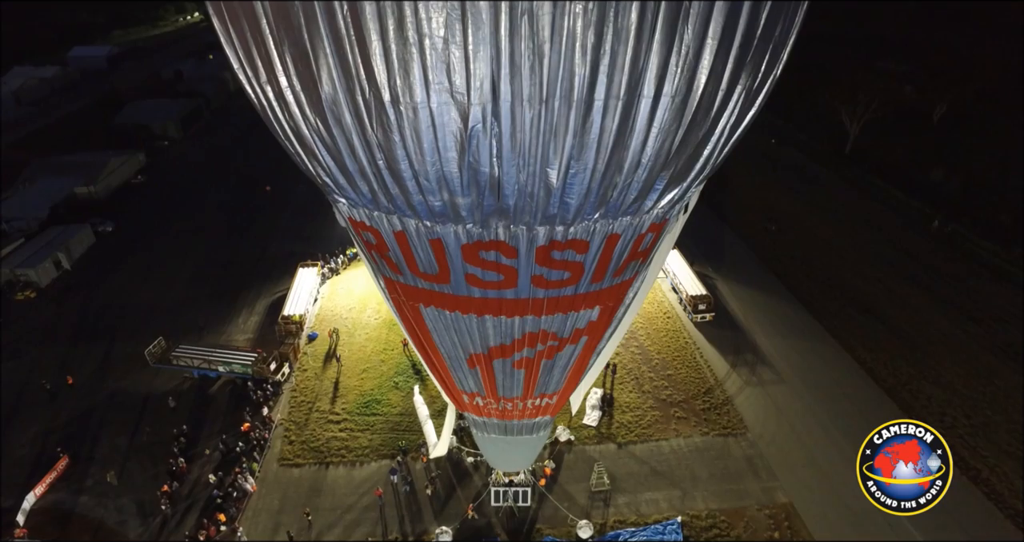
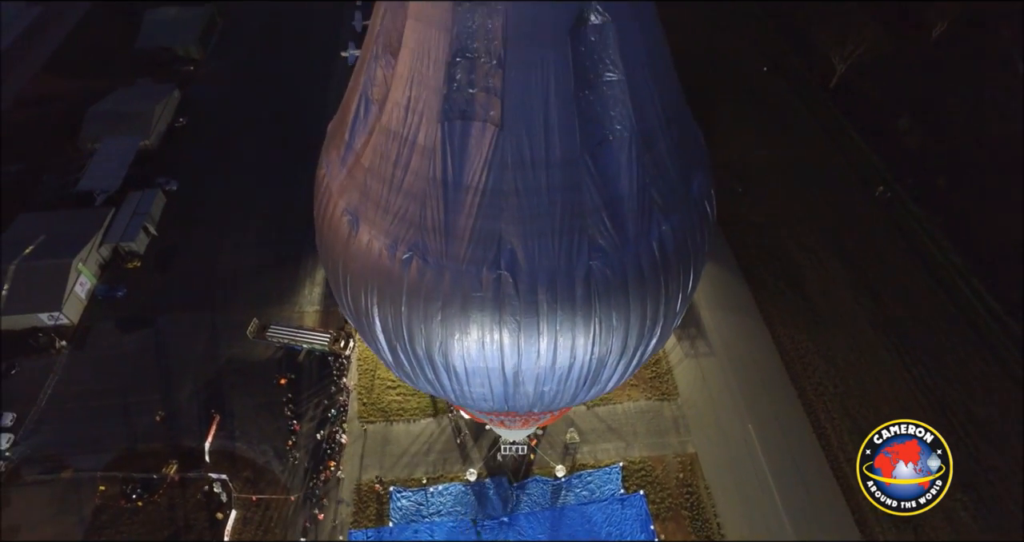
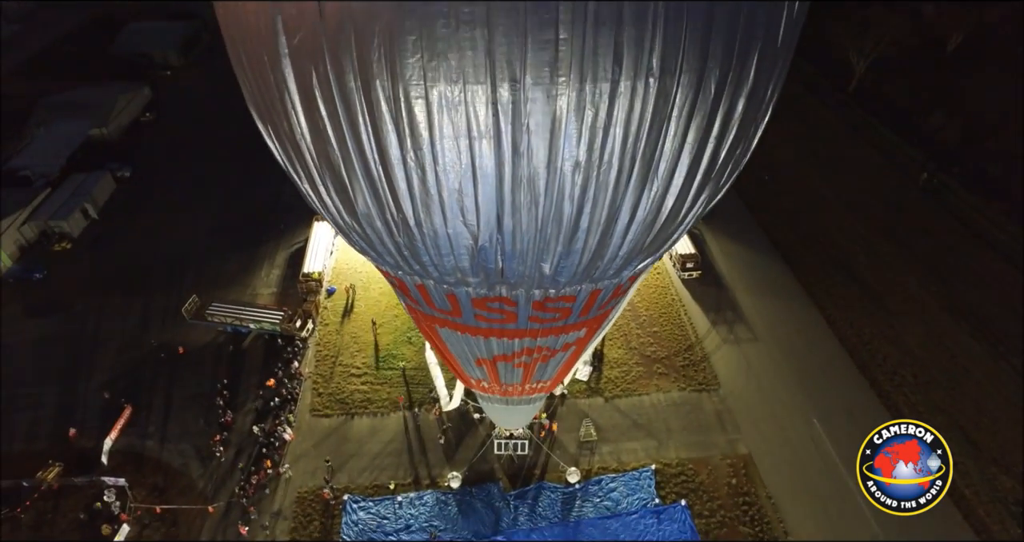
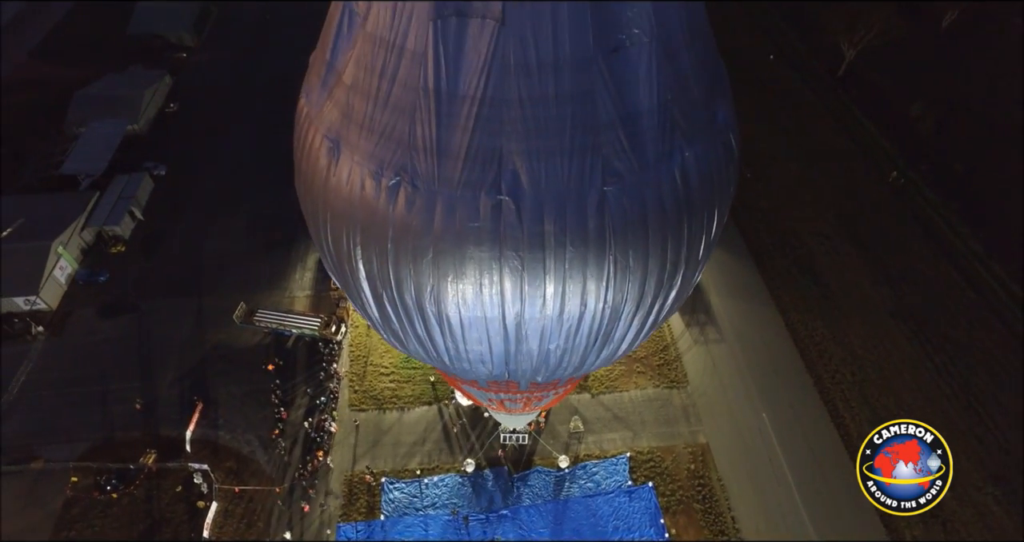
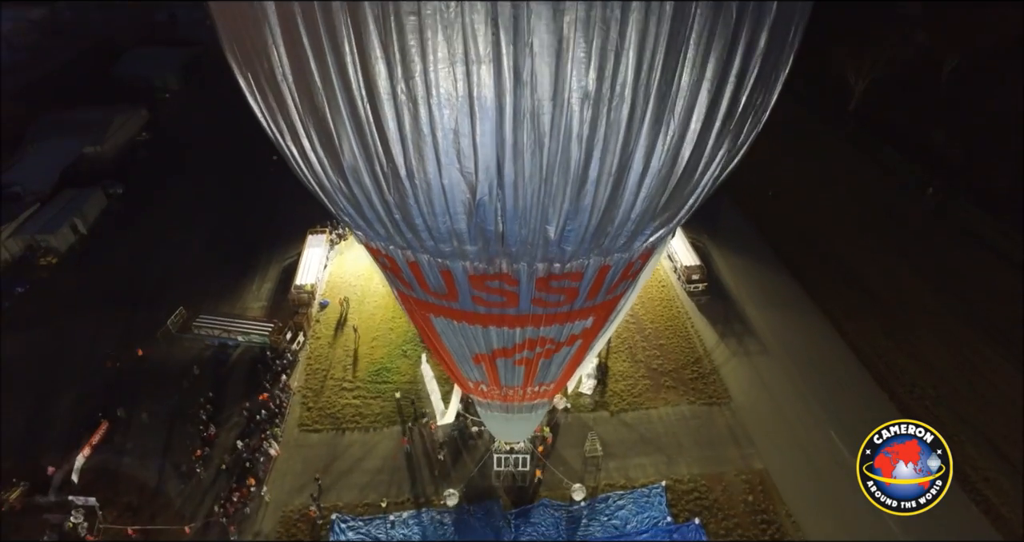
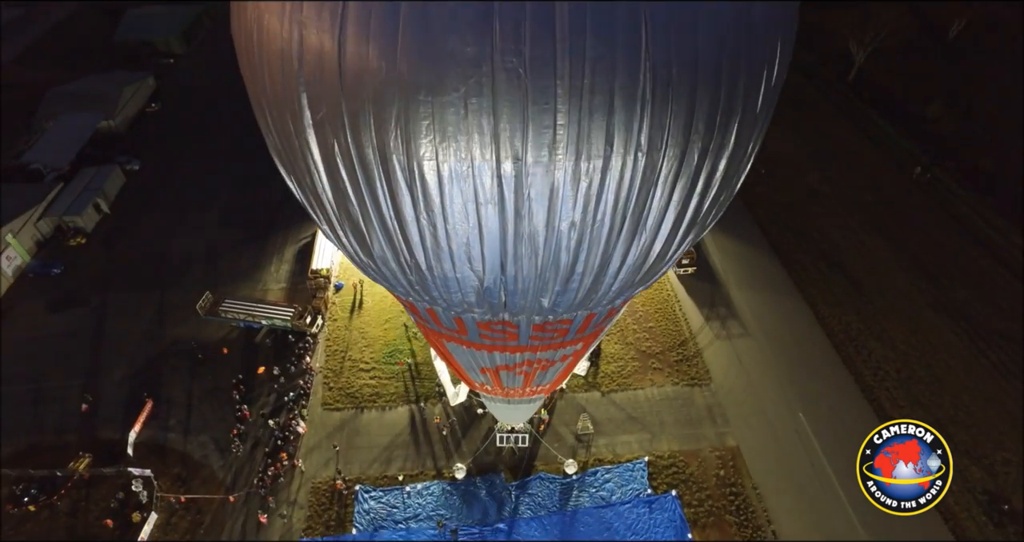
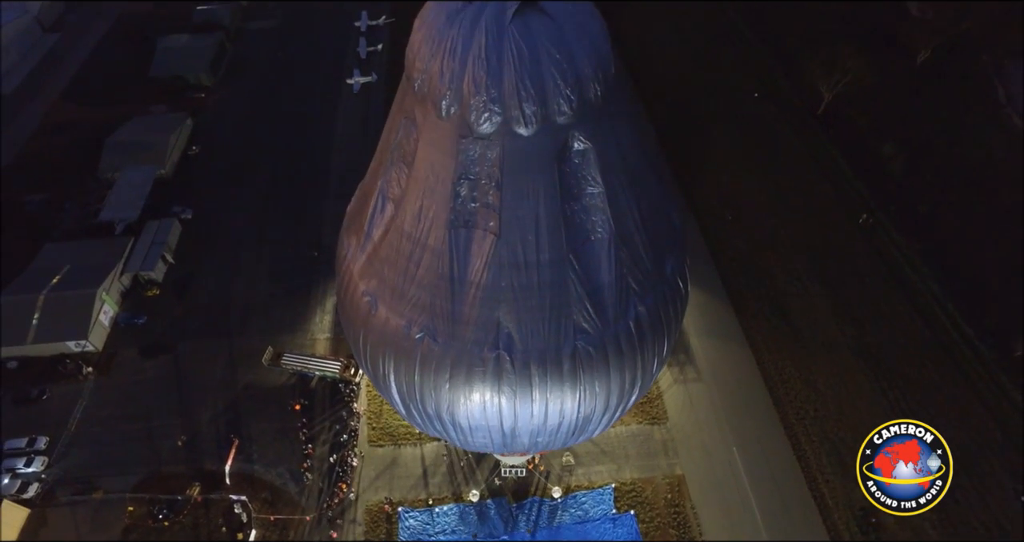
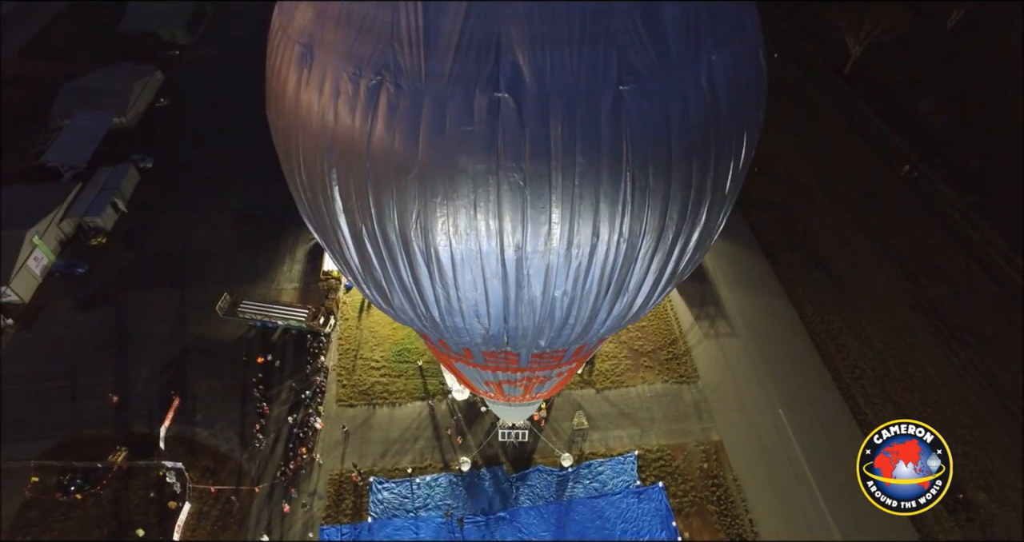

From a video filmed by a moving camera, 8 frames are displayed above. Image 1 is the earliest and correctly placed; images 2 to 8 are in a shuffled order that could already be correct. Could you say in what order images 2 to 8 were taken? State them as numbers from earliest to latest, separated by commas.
5, 3, 6, 8, 4, 2, 7
